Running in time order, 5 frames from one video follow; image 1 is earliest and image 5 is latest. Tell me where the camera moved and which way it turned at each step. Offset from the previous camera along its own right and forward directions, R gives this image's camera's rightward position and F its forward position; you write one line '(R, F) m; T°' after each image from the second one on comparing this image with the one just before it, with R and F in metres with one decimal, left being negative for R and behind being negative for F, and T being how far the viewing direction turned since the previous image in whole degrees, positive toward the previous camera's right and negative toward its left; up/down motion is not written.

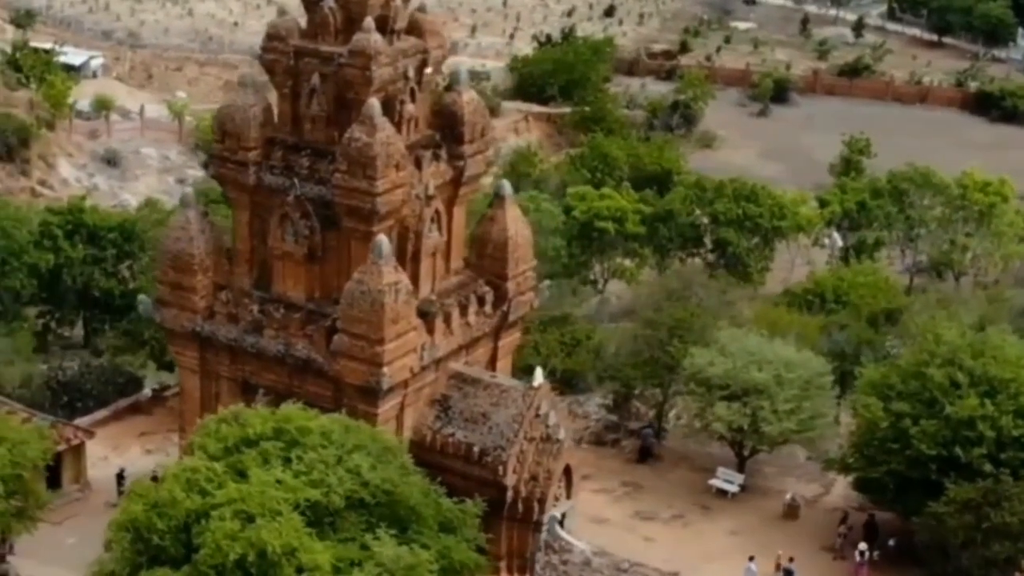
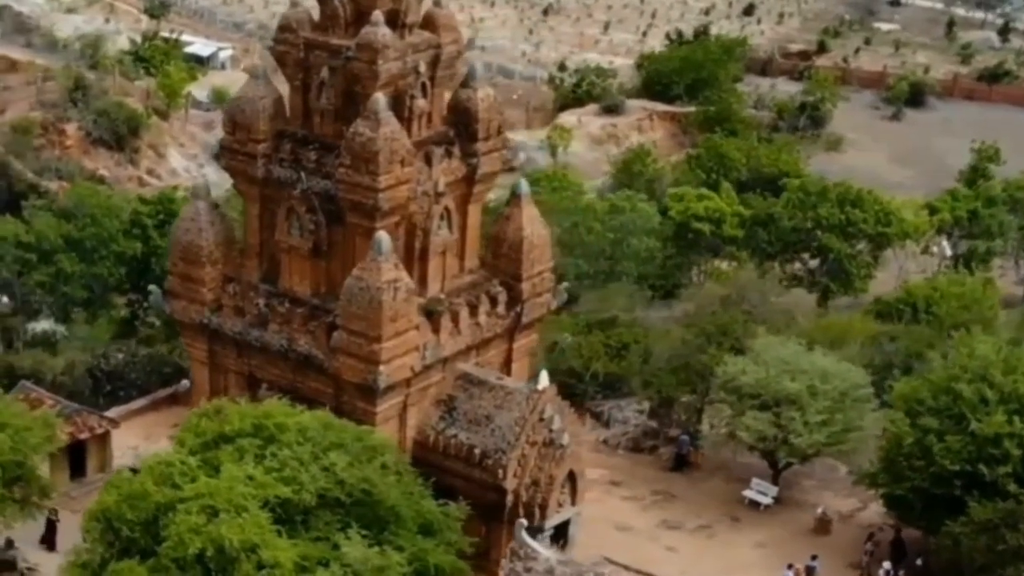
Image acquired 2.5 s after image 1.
(+2.4, +0.6) m; -5°
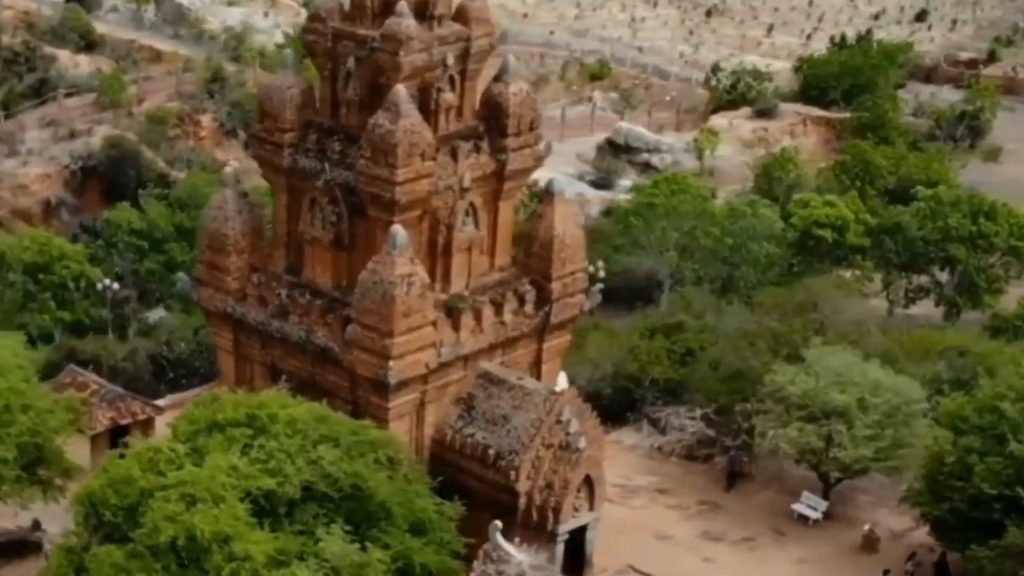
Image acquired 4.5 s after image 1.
(+2.6, +0.6) m; -6°
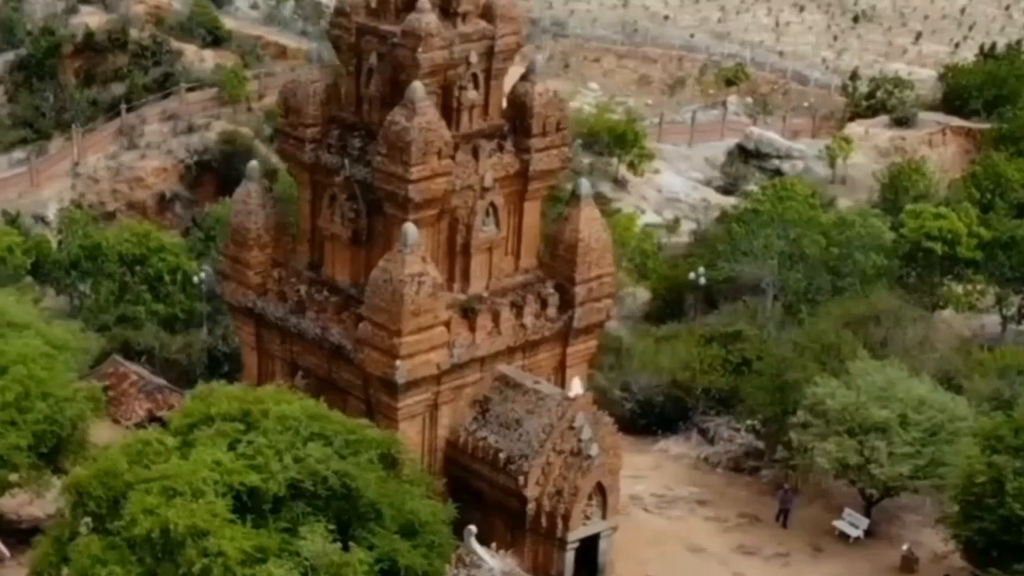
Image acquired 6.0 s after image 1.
(+2.3, +0.5) m; -5°
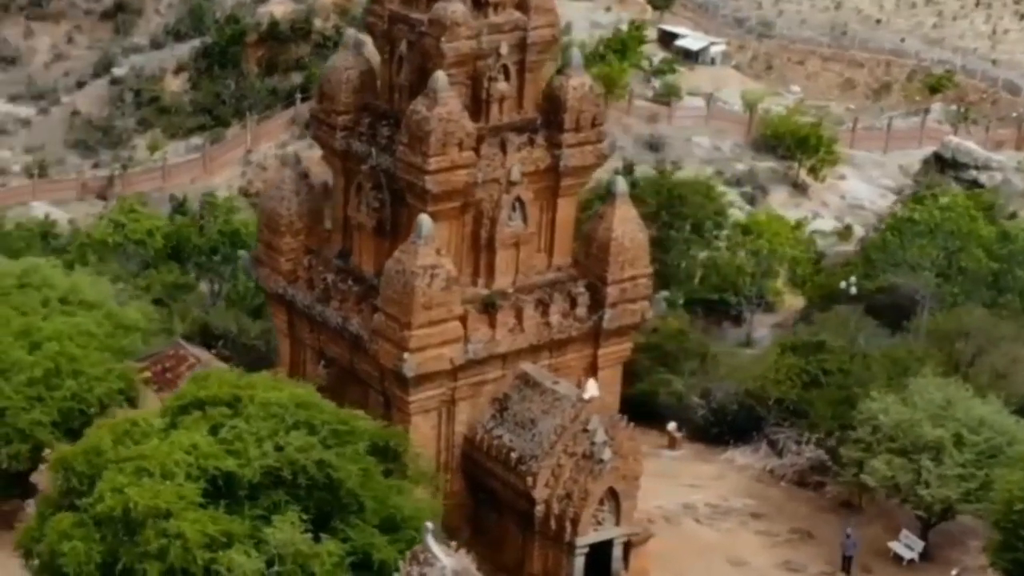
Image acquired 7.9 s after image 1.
(+3.3, +0.8) m; -8°
